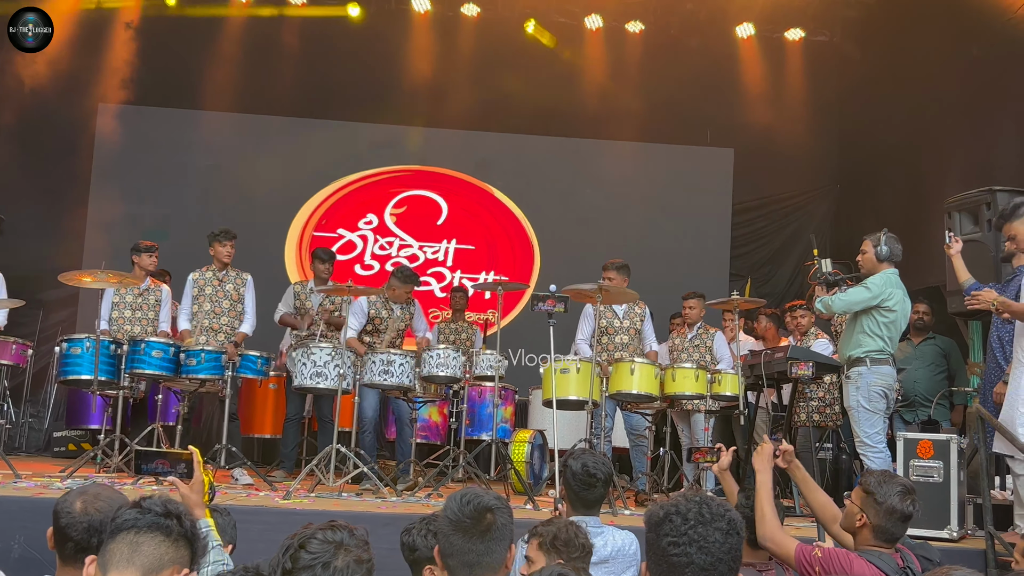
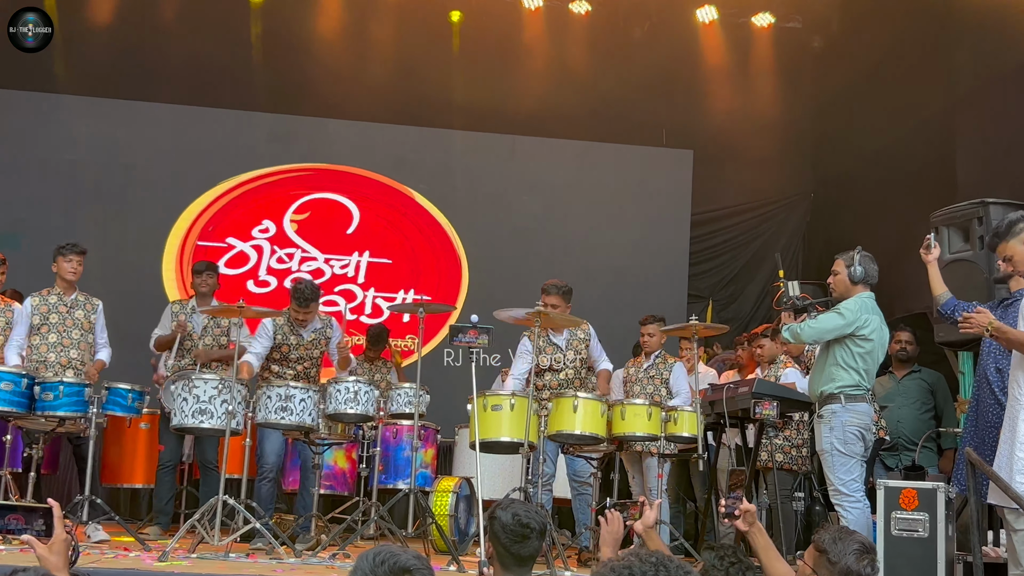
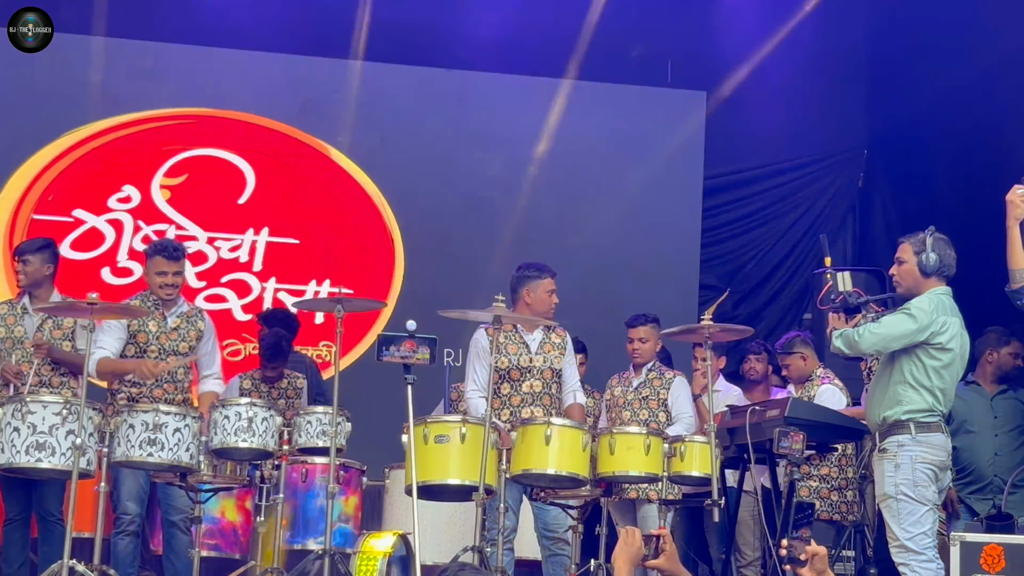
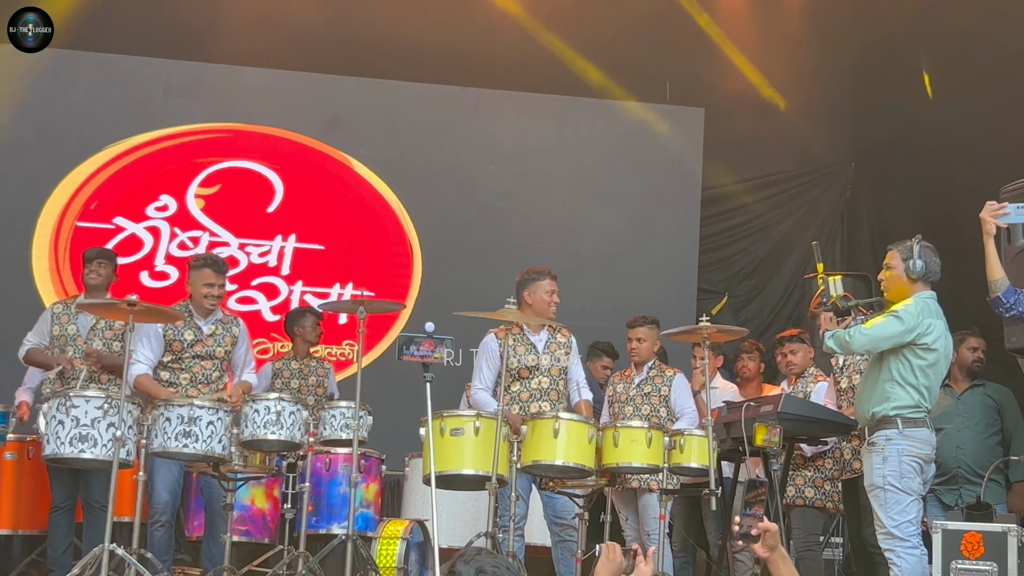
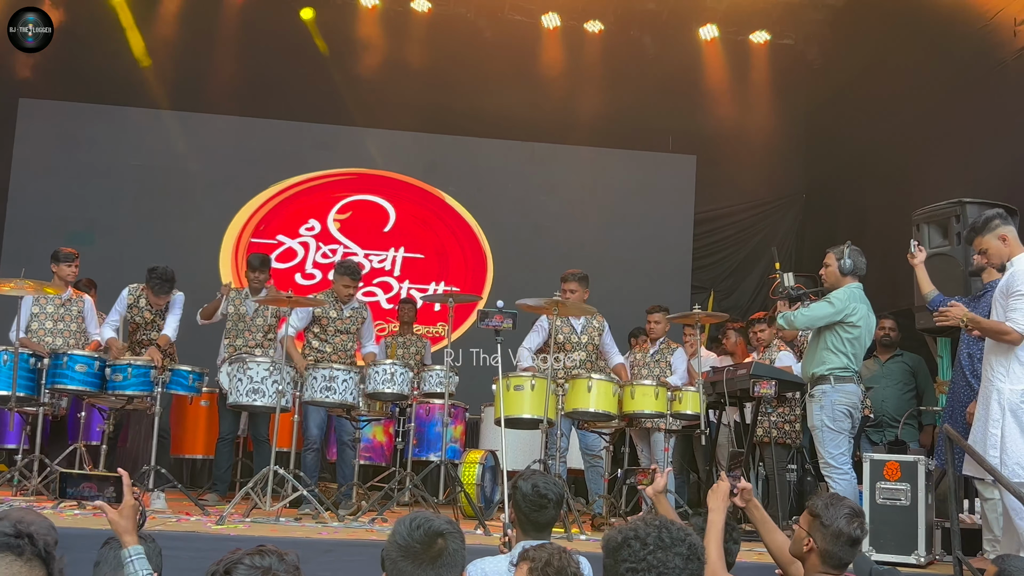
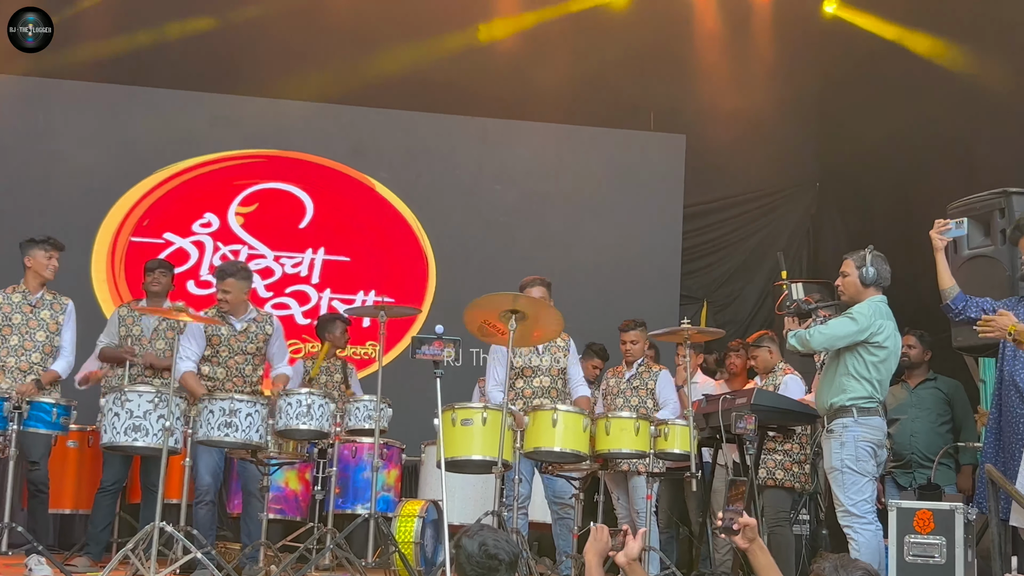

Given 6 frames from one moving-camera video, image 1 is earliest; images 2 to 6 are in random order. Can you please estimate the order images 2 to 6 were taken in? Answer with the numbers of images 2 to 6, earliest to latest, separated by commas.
5, 2, 6, 4, 3
